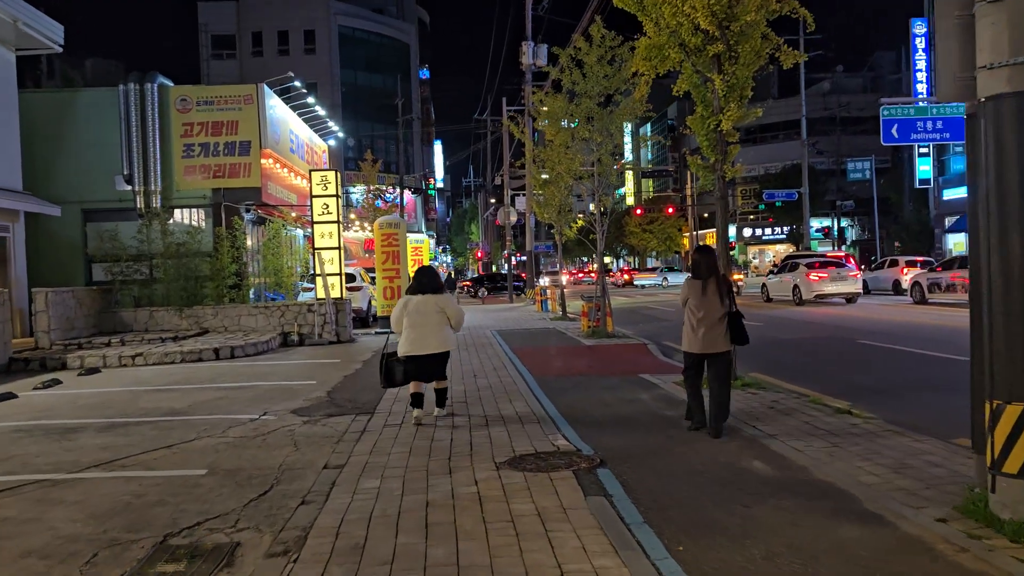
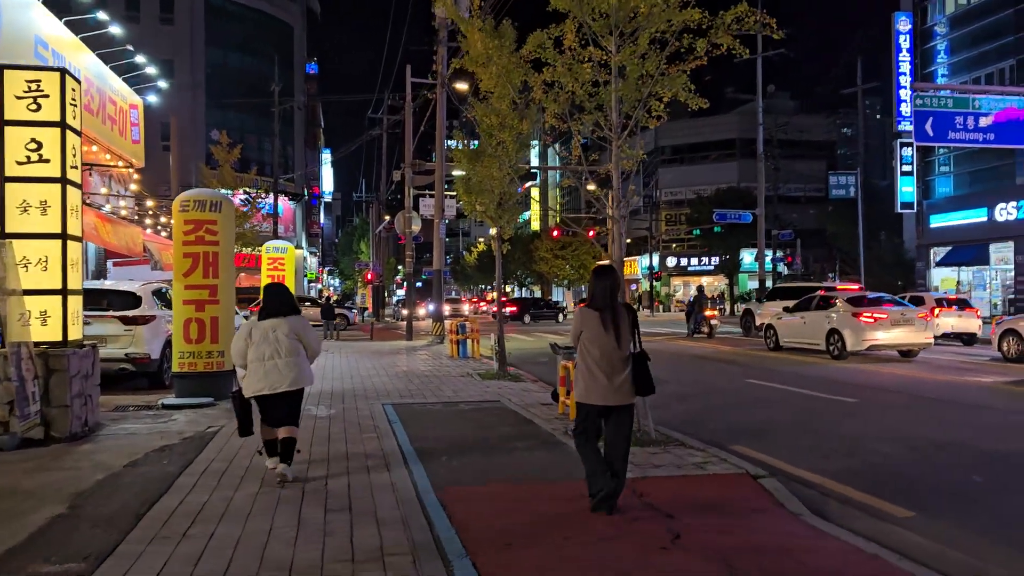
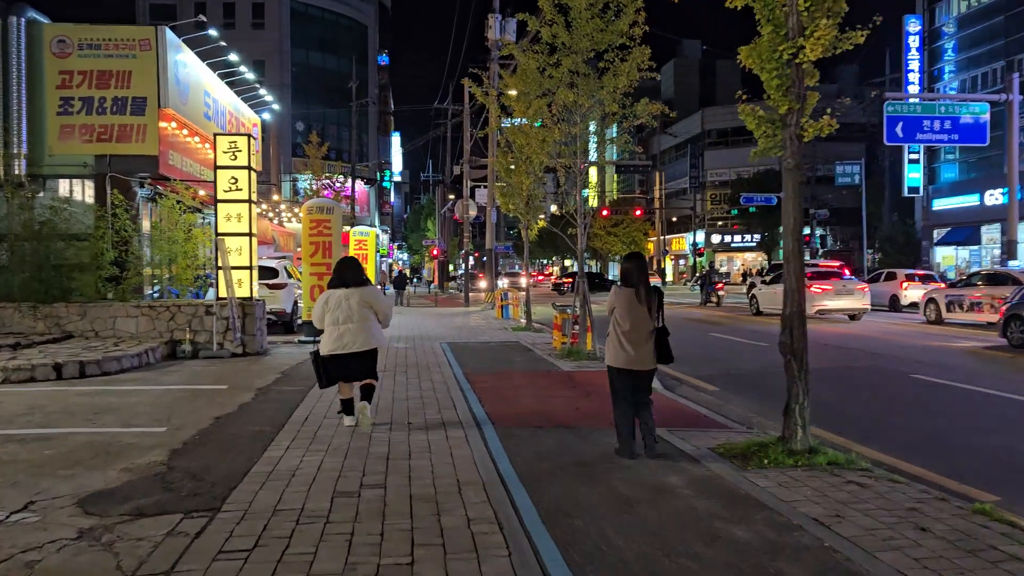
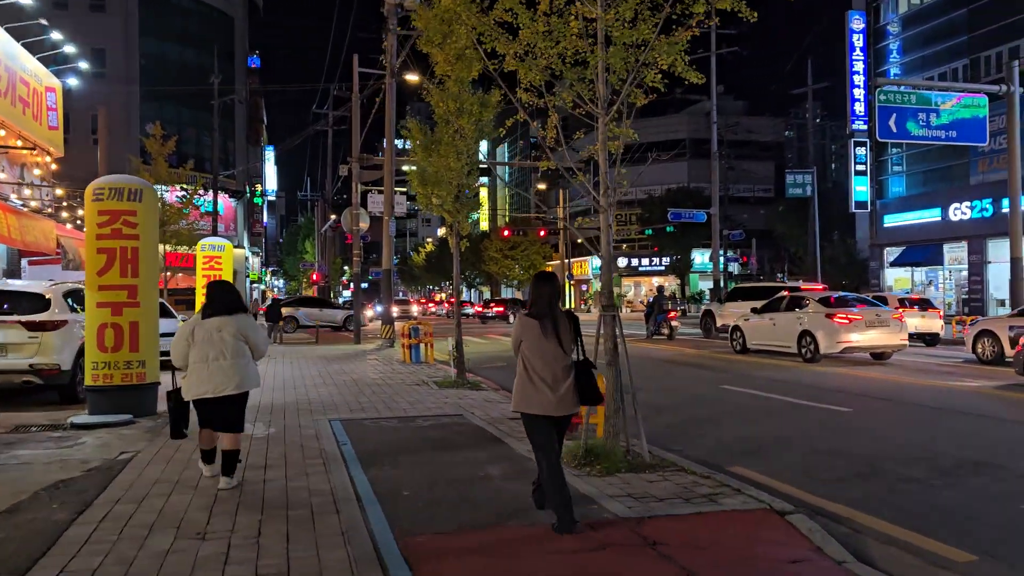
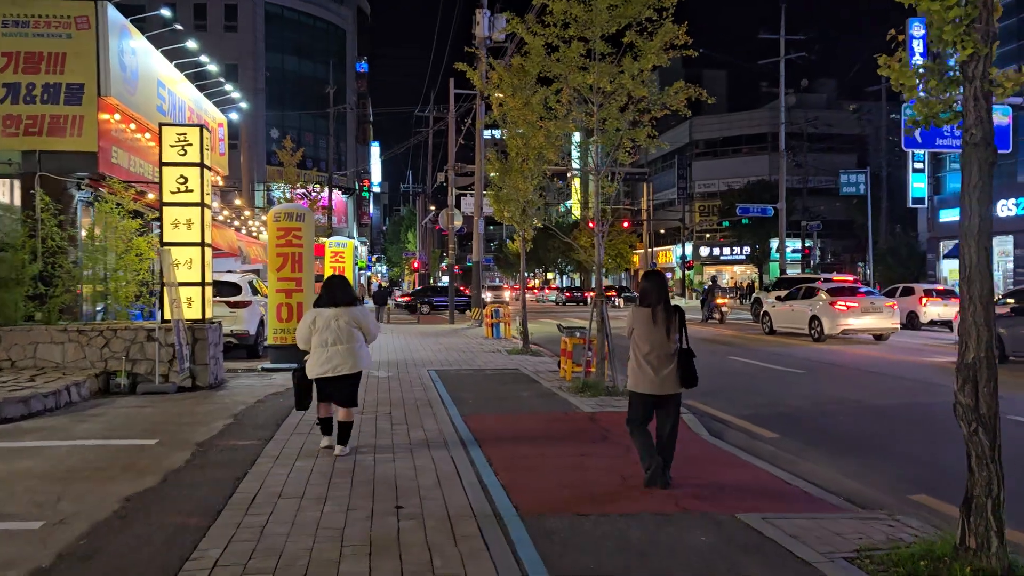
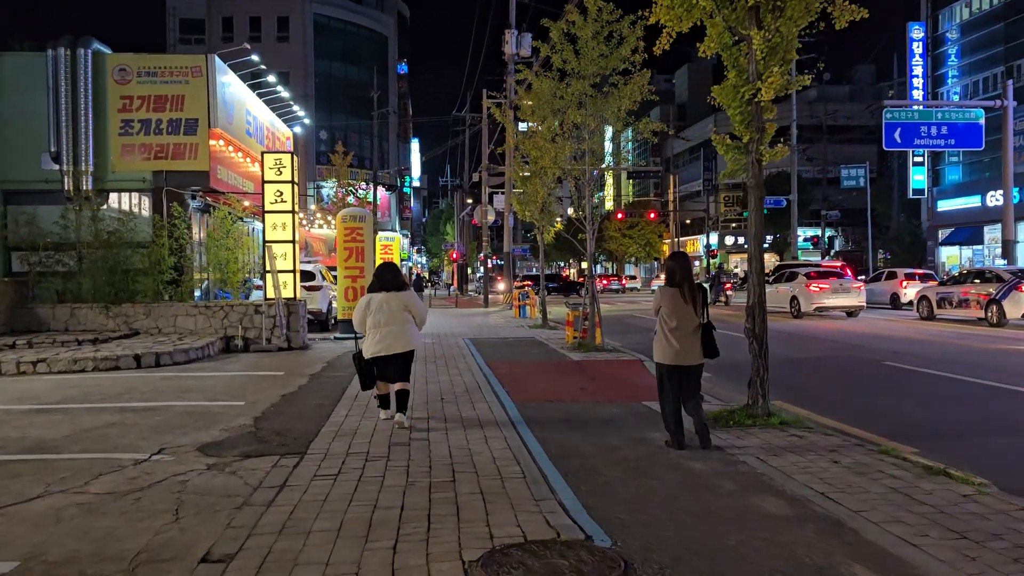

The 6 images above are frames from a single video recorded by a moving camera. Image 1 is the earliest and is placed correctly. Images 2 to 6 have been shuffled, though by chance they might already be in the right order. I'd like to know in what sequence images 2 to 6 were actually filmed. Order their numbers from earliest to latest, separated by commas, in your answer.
6, 3, 5, 2, 4
